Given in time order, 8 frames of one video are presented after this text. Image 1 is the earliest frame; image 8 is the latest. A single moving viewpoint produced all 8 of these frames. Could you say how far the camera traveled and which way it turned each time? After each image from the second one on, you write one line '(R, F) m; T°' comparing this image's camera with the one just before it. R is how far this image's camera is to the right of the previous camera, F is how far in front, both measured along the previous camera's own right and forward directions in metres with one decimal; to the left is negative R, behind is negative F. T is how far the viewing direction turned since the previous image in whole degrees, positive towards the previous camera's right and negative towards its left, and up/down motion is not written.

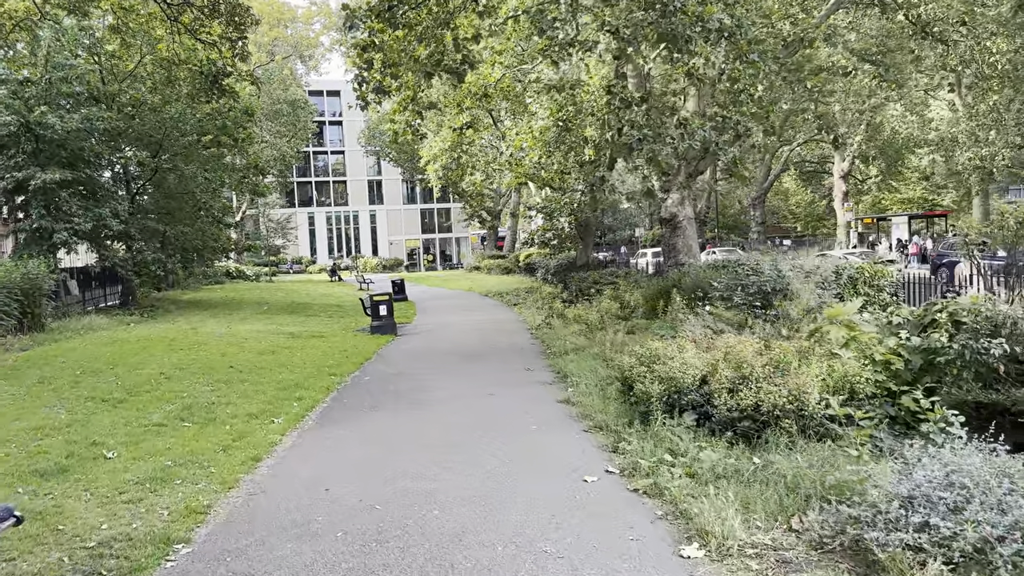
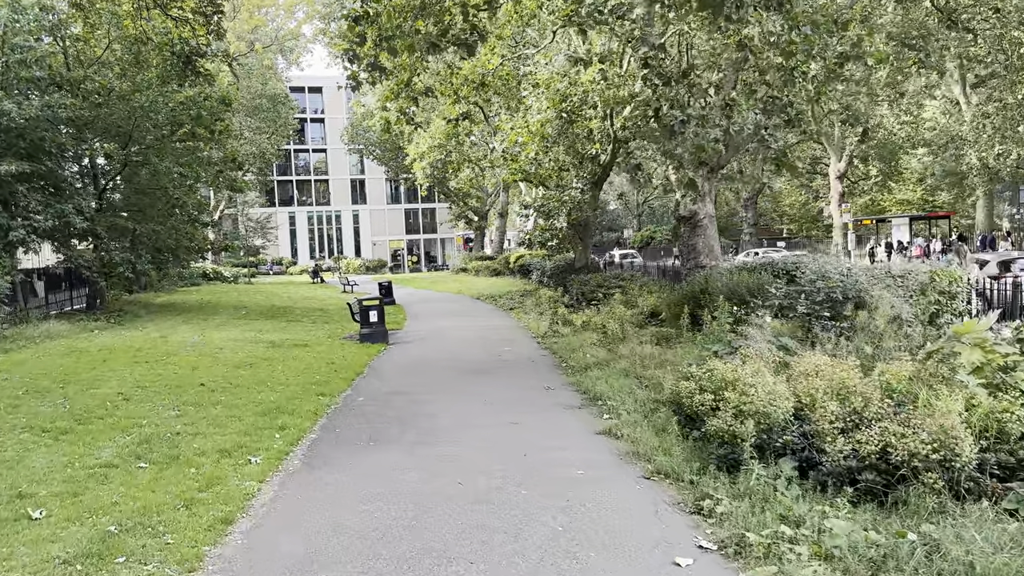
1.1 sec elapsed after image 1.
(-0.4, +1.4) m; +1°
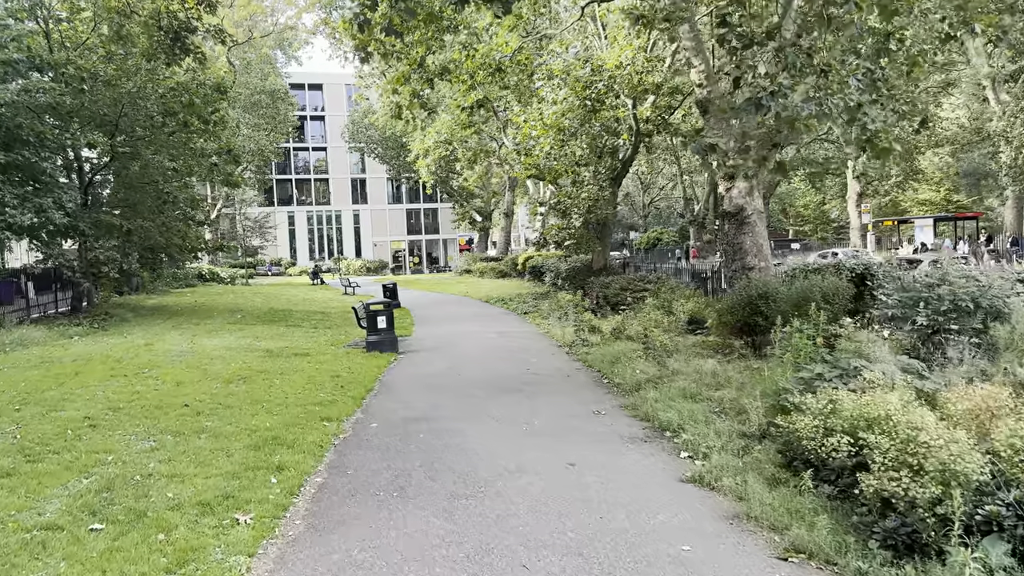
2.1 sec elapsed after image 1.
(-0.4, +1.5) m; 0°
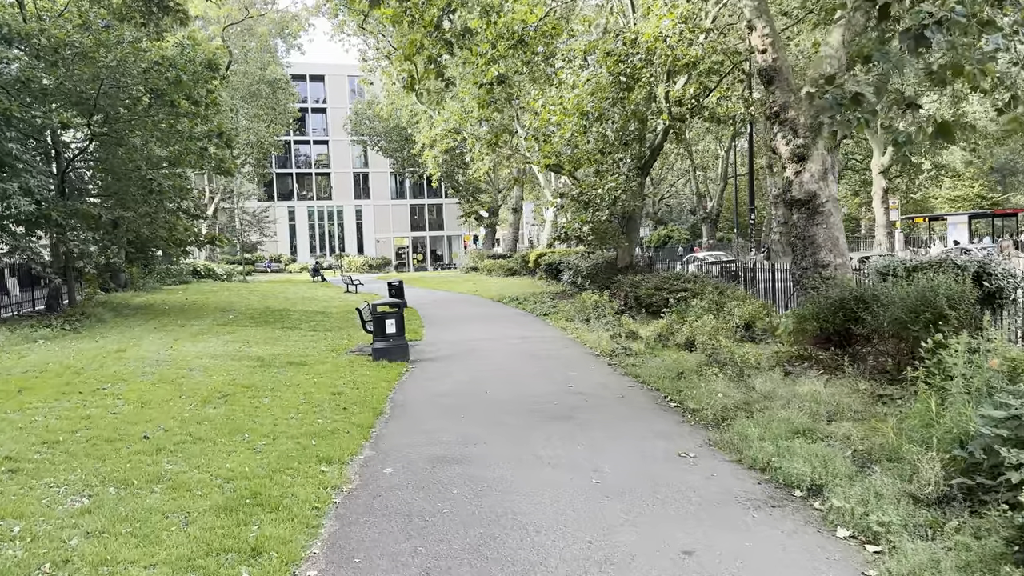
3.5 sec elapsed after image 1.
(-0.4, +1.8) m; 0°
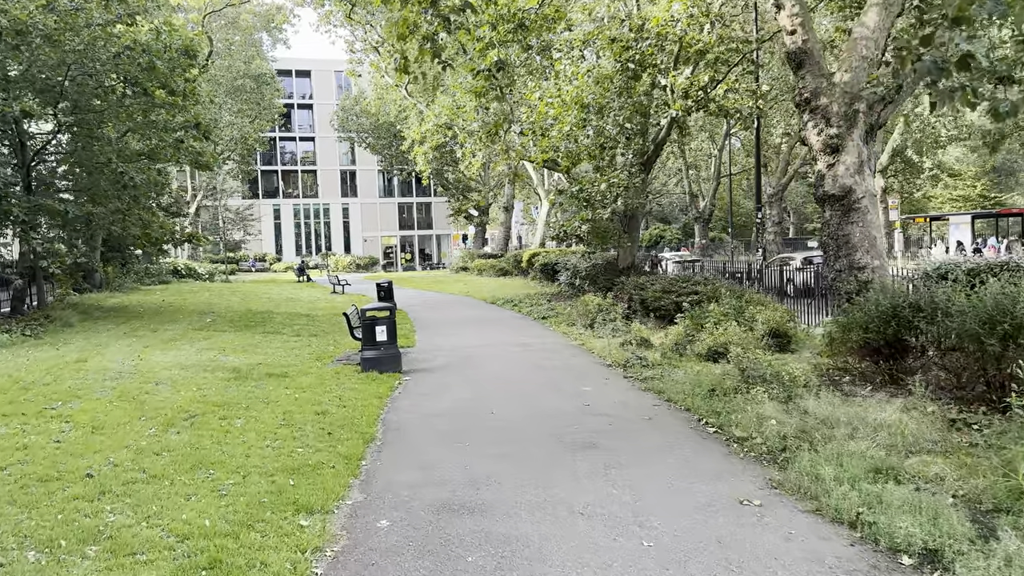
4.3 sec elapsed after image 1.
(-0.2, +1.1) m; +1°
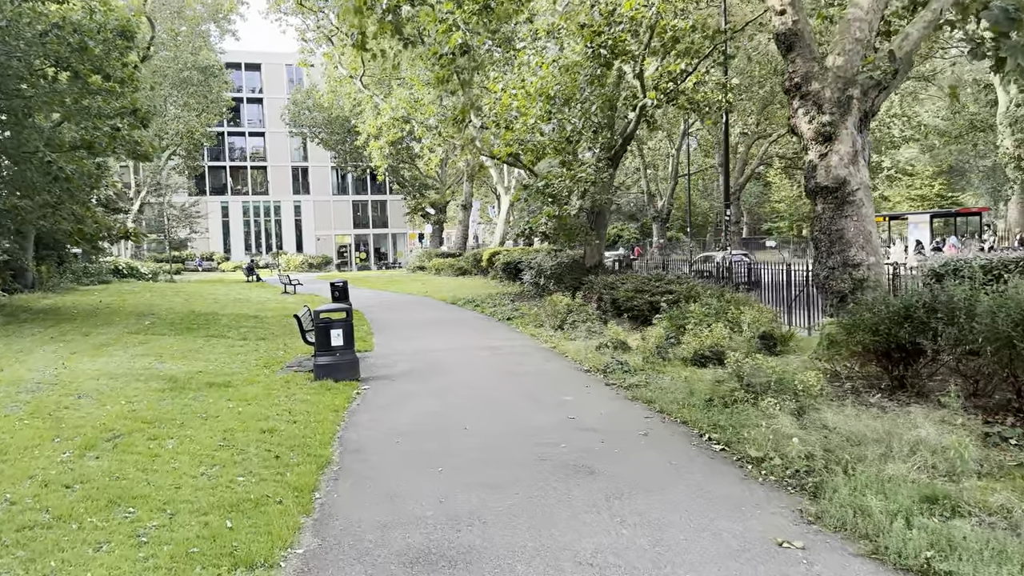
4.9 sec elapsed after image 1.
(-0.2, +0.9) m; +3°
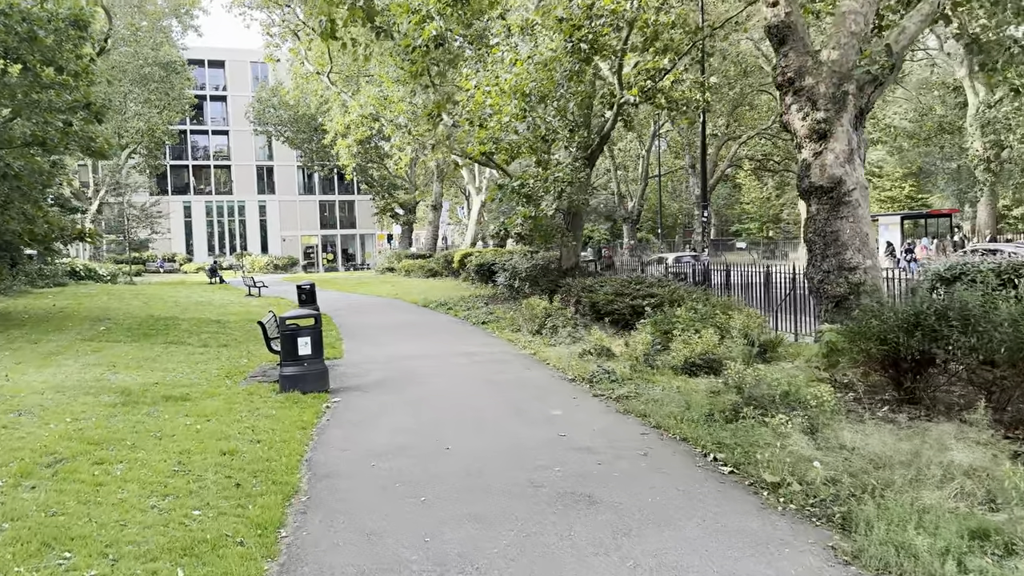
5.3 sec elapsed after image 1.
(-0.1, +0.5) m; +2°
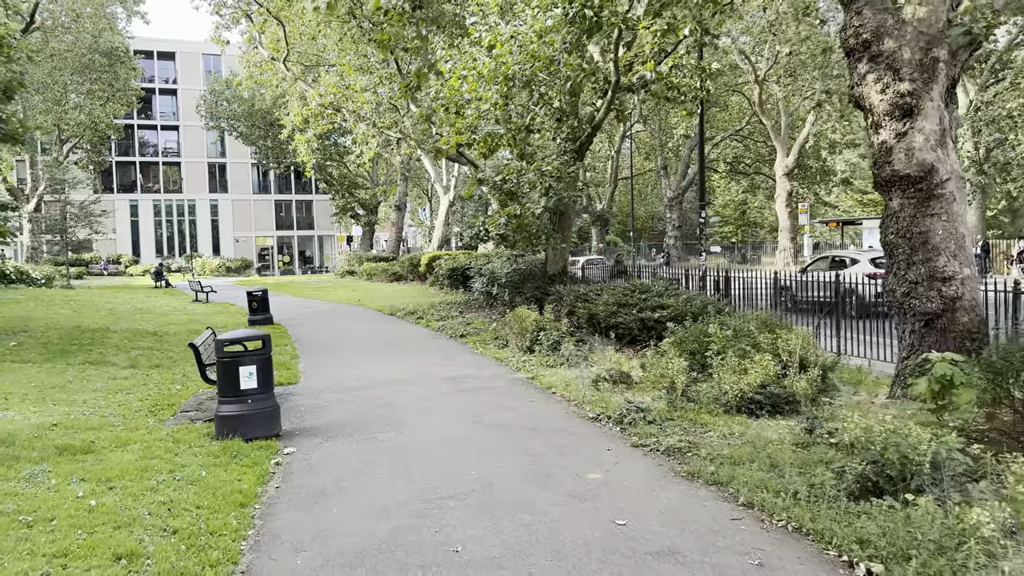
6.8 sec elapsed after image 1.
(-0.4, +2.0) m; +3°
